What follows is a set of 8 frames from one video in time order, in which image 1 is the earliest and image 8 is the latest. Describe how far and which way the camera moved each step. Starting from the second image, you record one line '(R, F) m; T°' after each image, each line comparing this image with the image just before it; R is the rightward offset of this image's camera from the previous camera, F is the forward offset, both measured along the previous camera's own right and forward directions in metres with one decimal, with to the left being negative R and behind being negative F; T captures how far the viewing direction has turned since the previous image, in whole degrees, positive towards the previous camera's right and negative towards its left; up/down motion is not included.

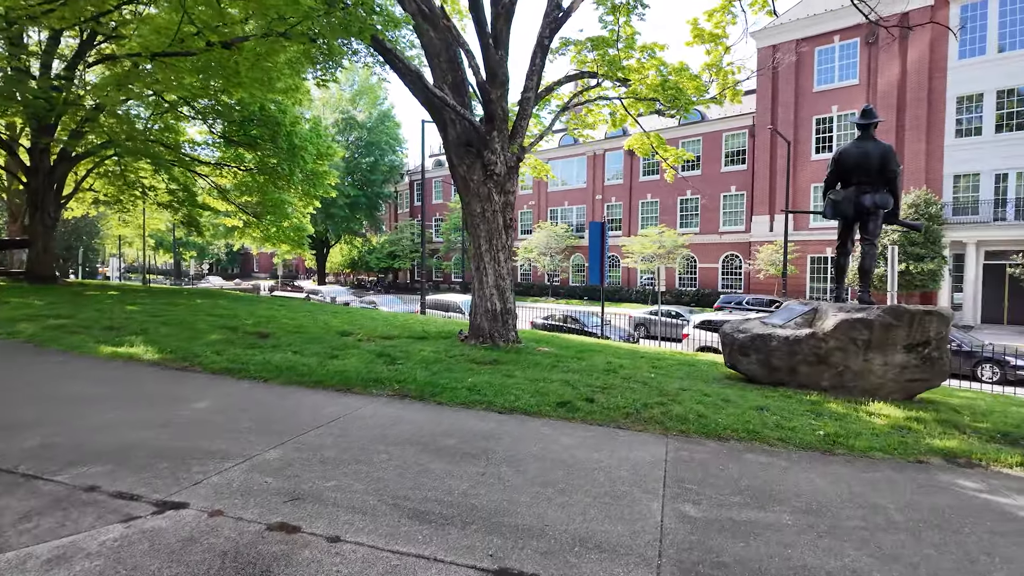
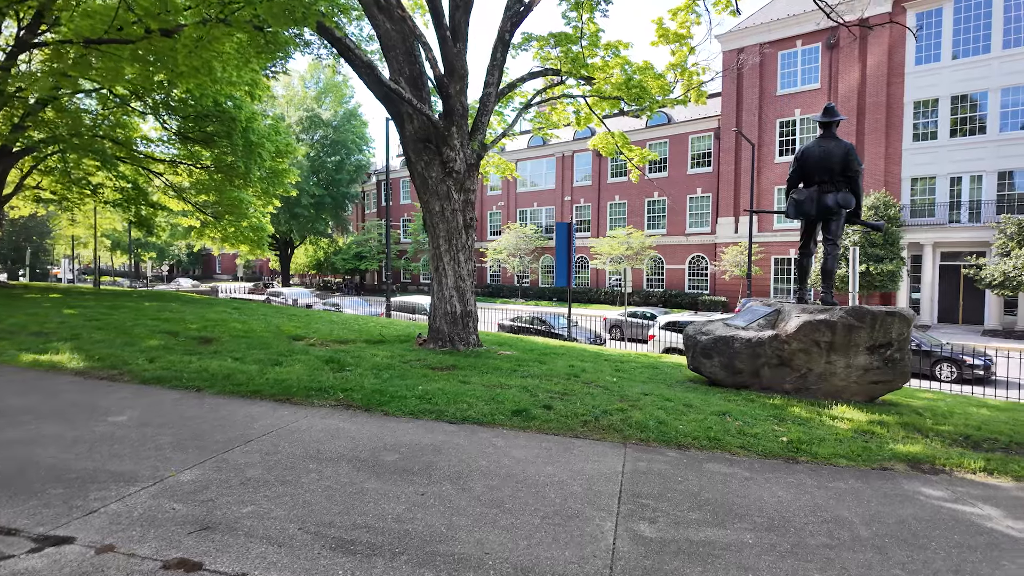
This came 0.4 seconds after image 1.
(+0.2, +0.3) m; +3°
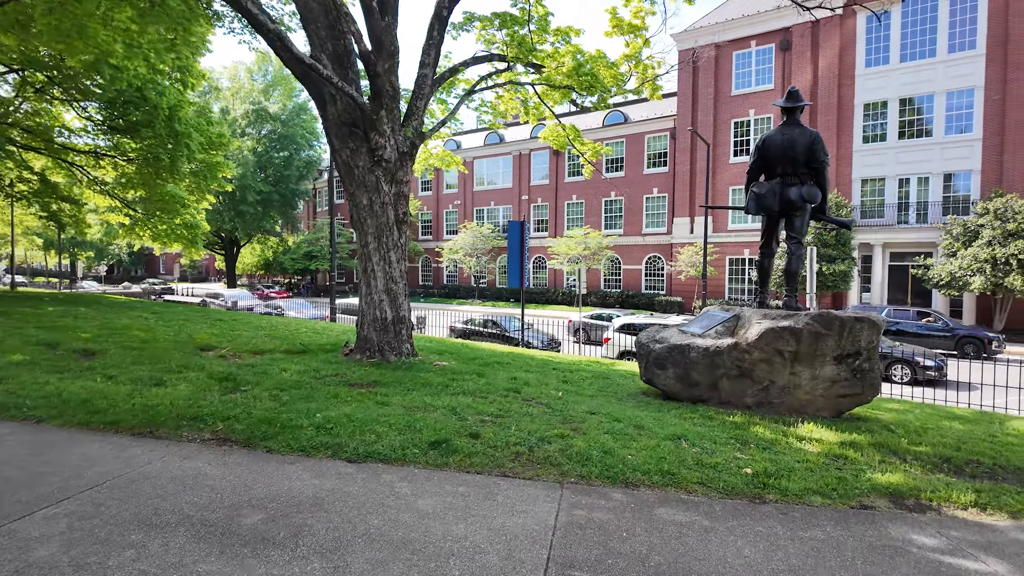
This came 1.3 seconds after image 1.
(+0.4, +0.9) m; +4°
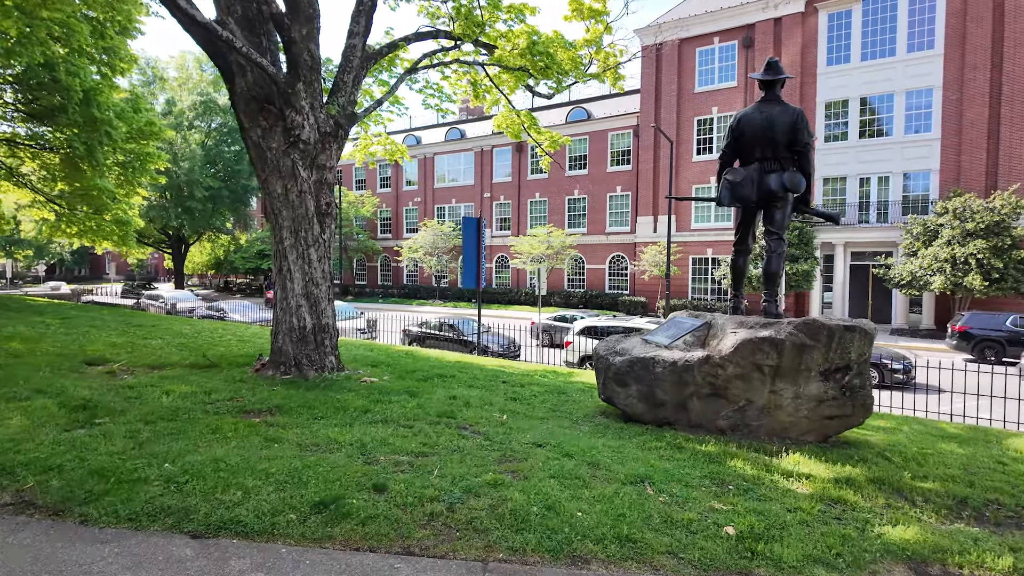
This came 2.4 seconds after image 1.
(+0.3, +1.1) m; +3°
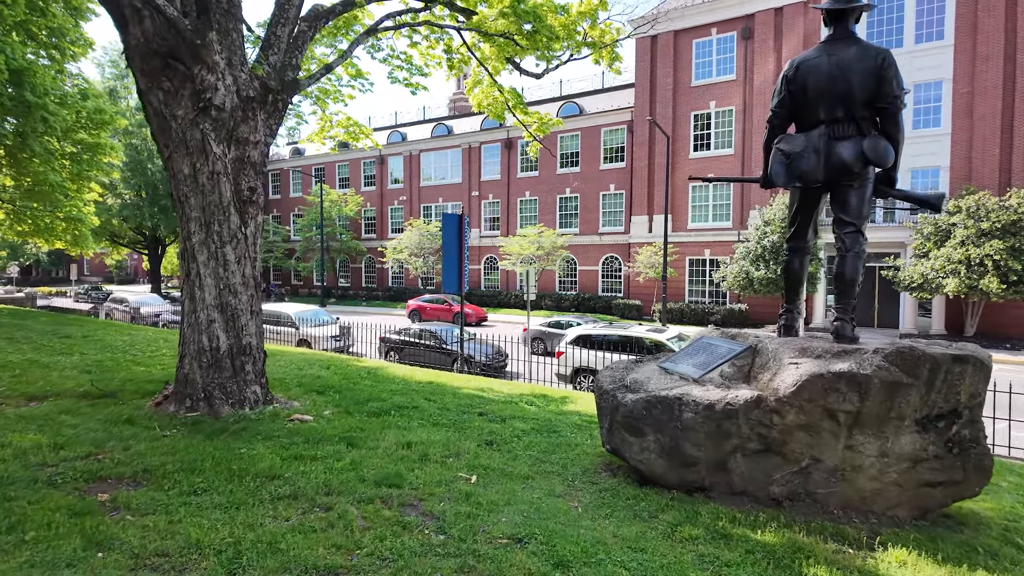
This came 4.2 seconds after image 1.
(+0.1, +1.7) m; +1°
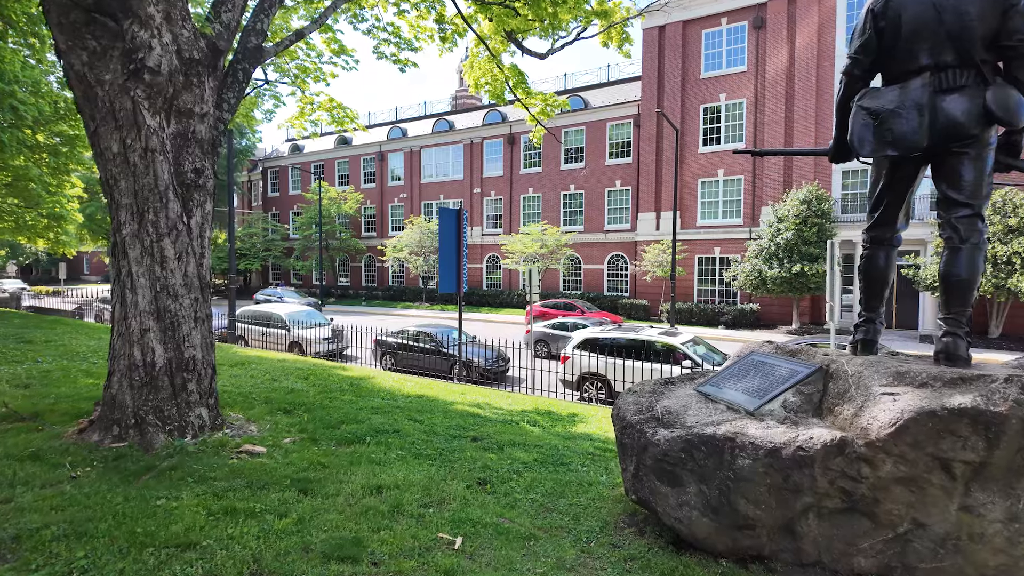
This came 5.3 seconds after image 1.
(0.0, +1.0) m; 0°
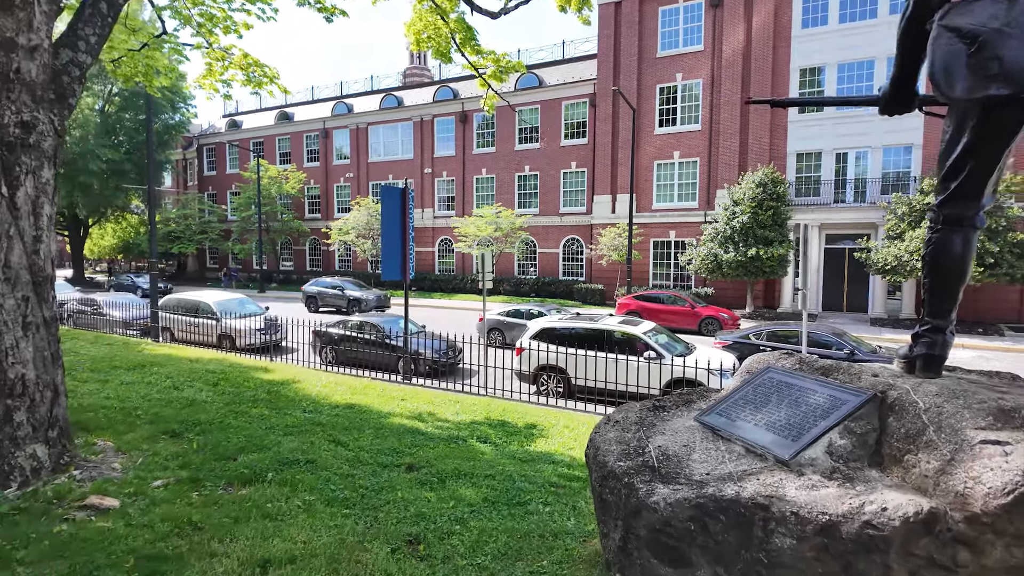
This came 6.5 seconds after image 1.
(+0.1, +1.1) m; +4°
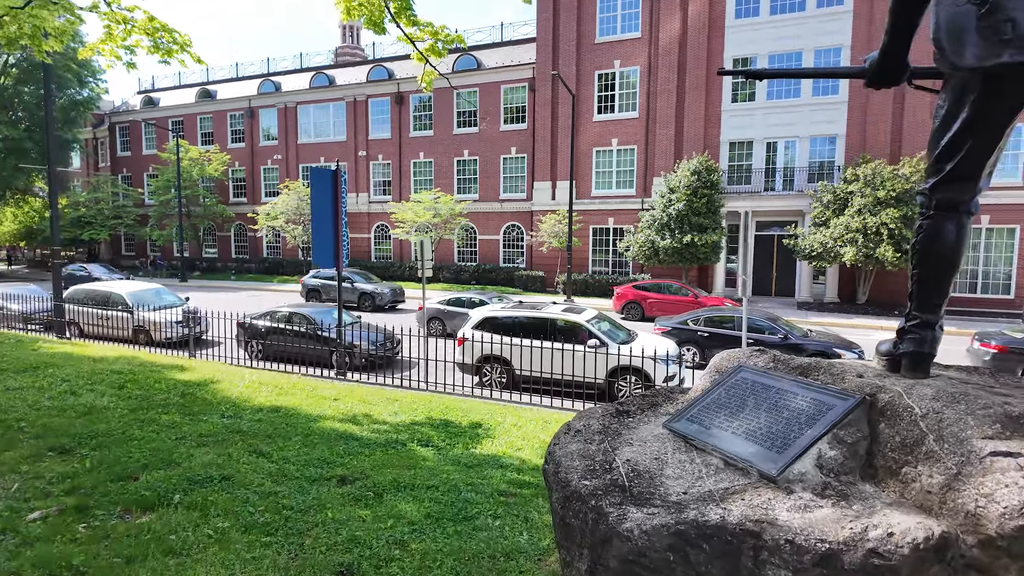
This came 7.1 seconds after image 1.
(0.0, +0.4) m; +6°
